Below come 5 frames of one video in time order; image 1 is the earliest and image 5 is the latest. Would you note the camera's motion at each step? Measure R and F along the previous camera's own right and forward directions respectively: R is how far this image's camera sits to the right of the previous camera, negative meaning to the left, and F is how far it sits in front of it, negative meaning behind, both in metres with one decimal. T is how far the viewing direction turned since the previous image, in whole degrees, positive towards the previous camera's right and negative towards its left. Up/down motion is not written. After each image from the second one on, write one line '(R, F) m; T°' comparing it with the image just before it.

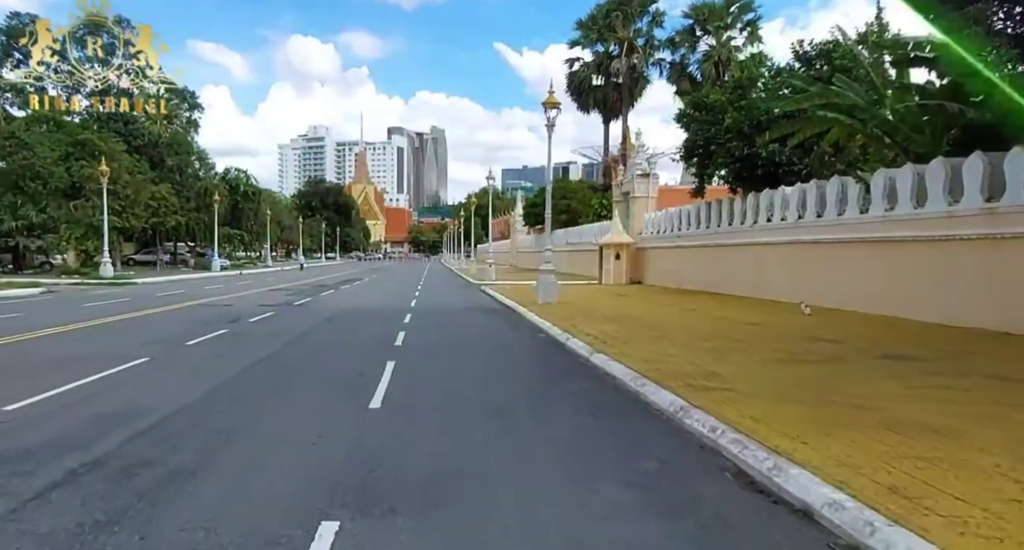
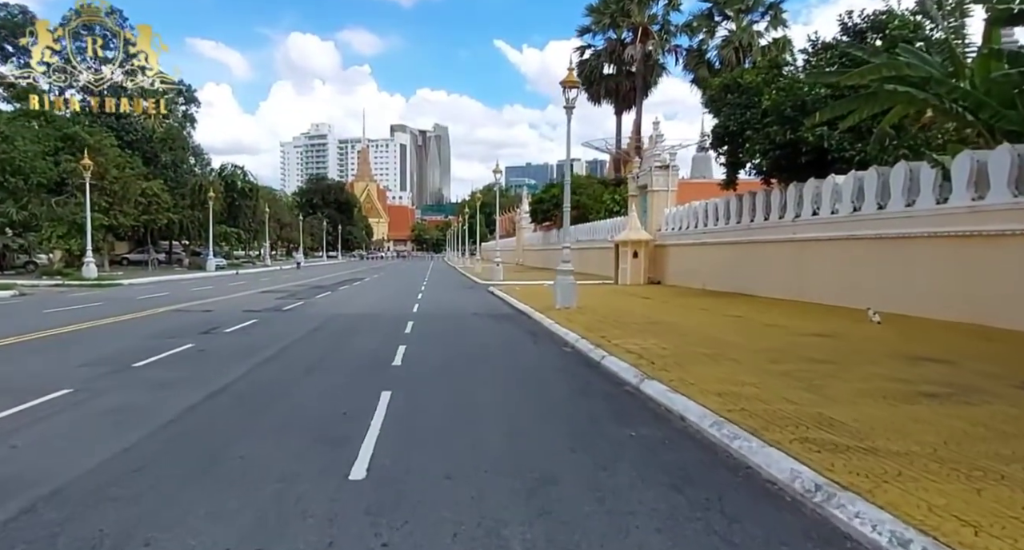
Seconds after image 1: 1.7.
(-0.3, +2.1) m; 0°
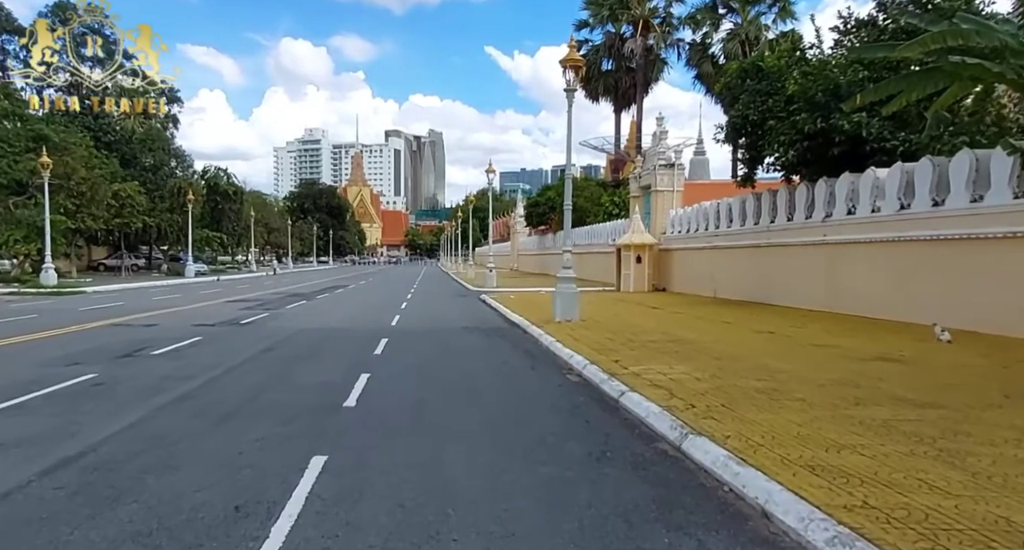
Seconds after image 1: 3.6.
(+0.1, +2.3) m; 0°
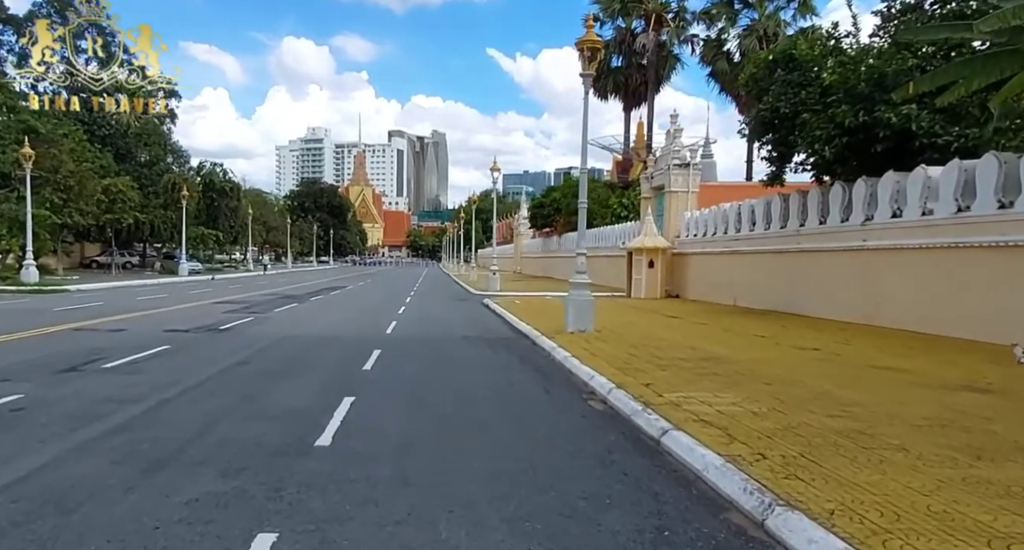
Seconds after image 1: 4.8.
(-0.2, +1.5) m; 0°
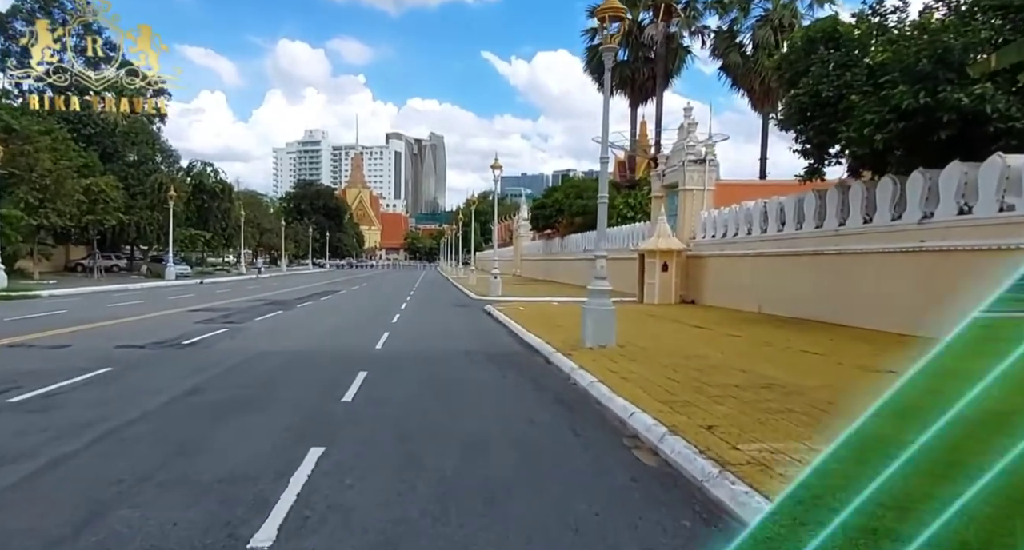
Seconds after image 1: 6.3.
(-0.2, +1.9) m; 0°
